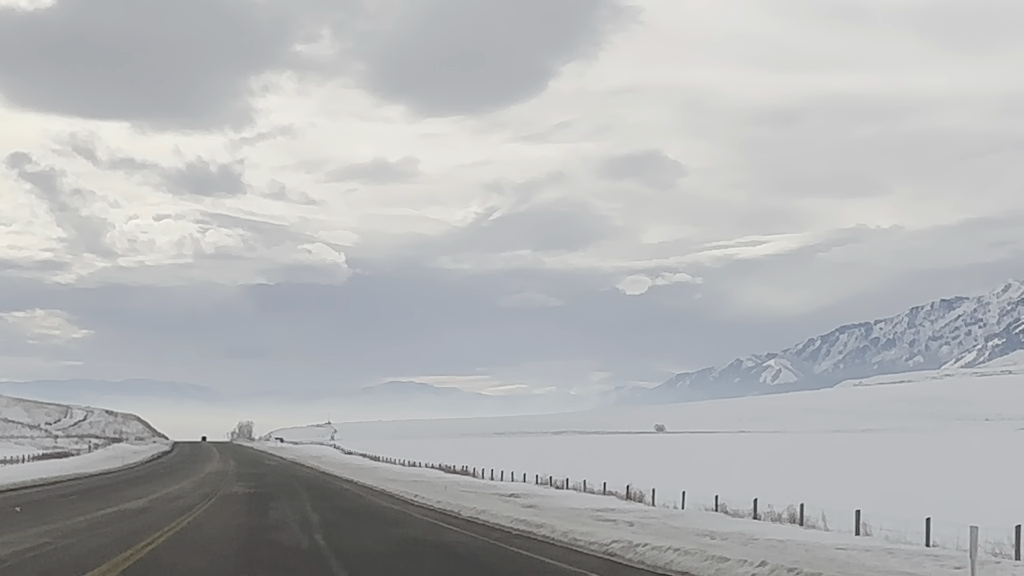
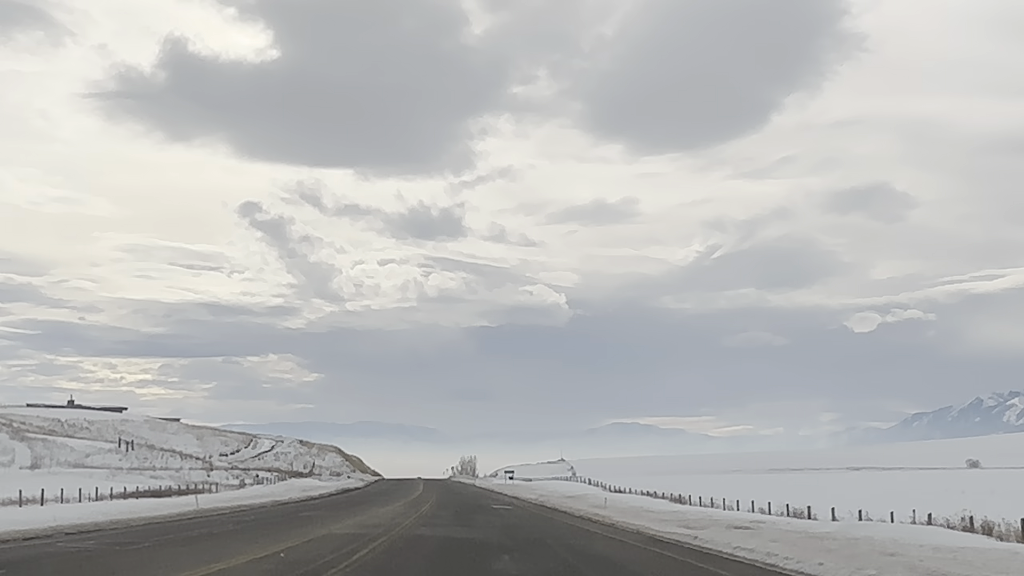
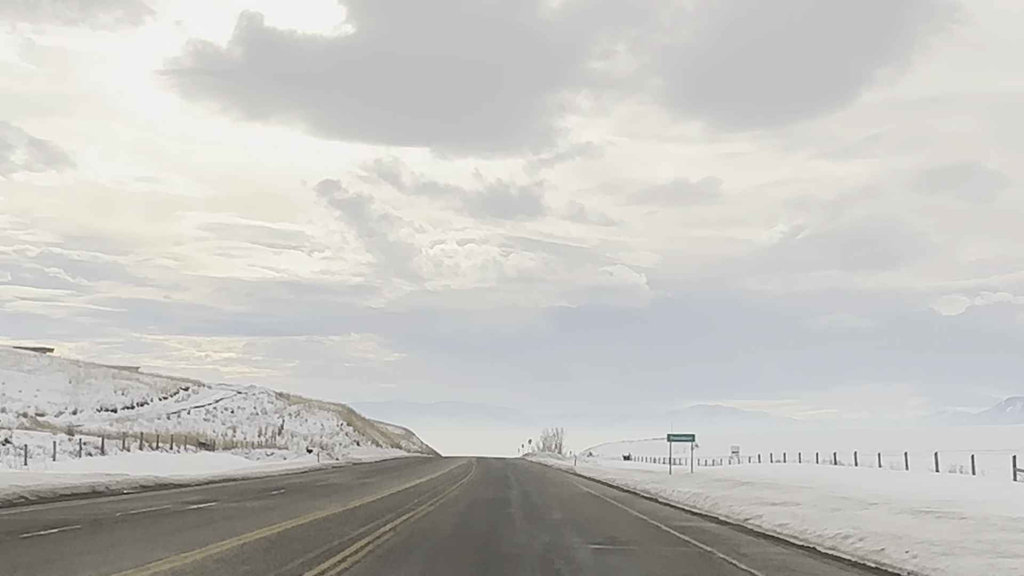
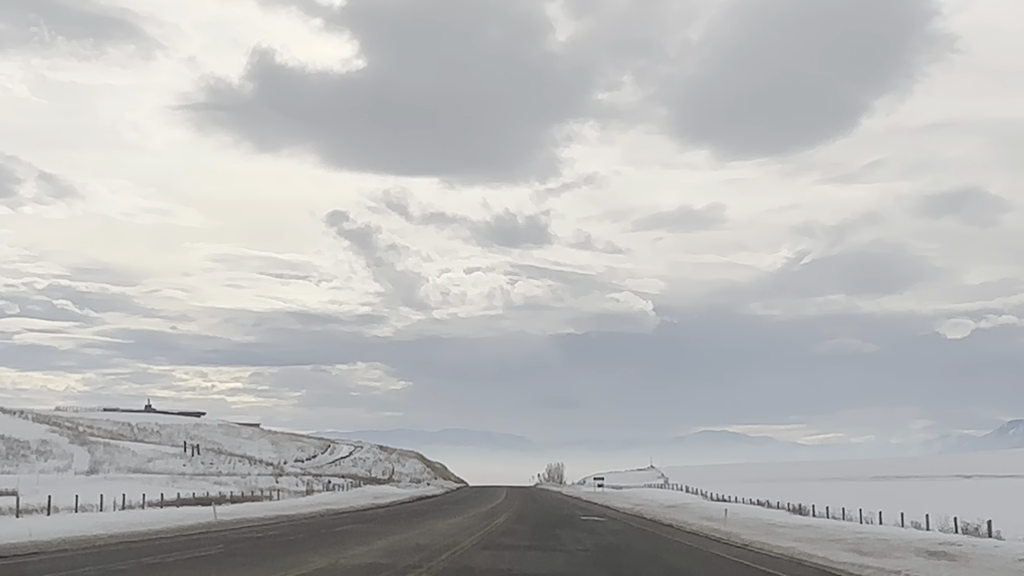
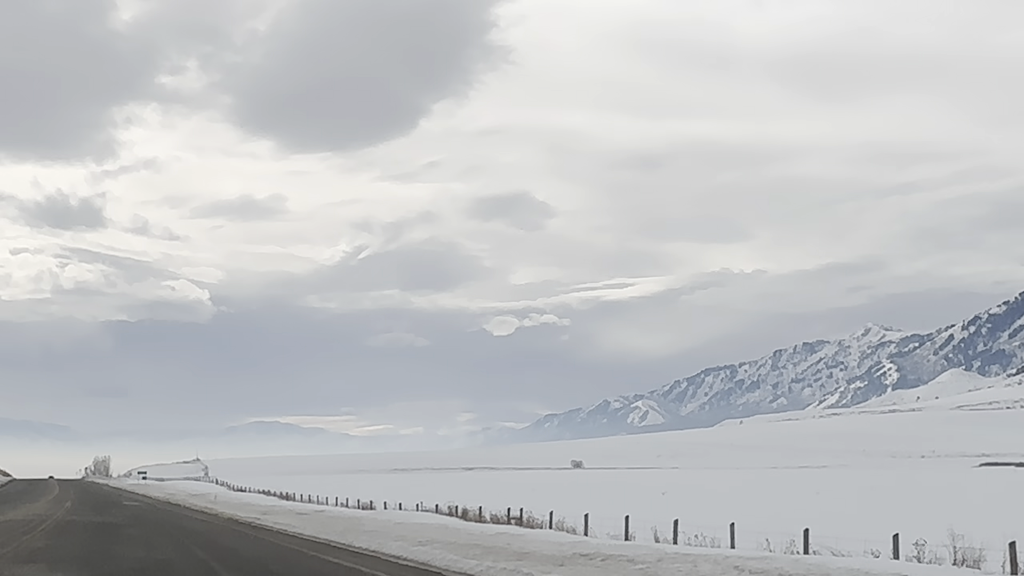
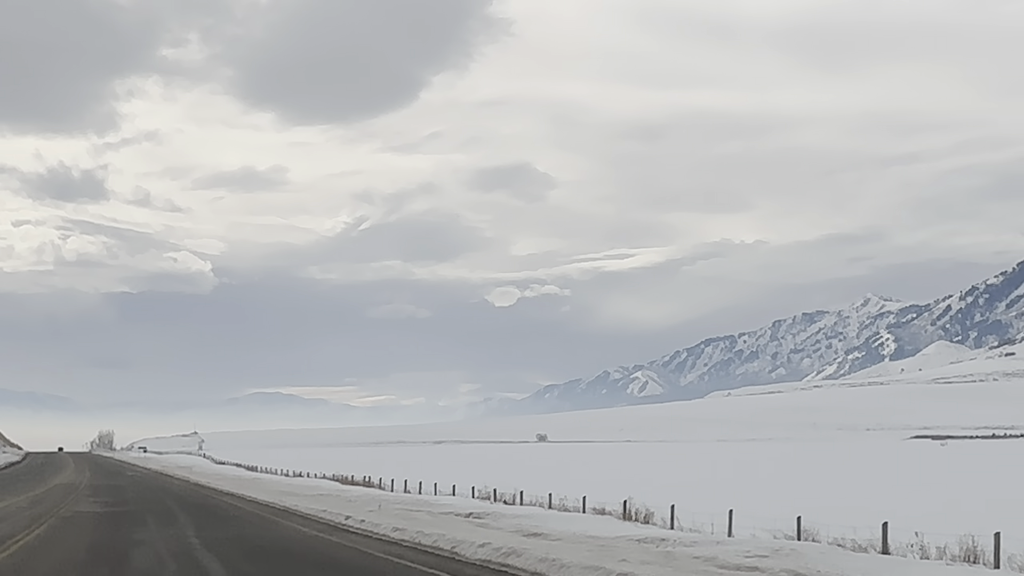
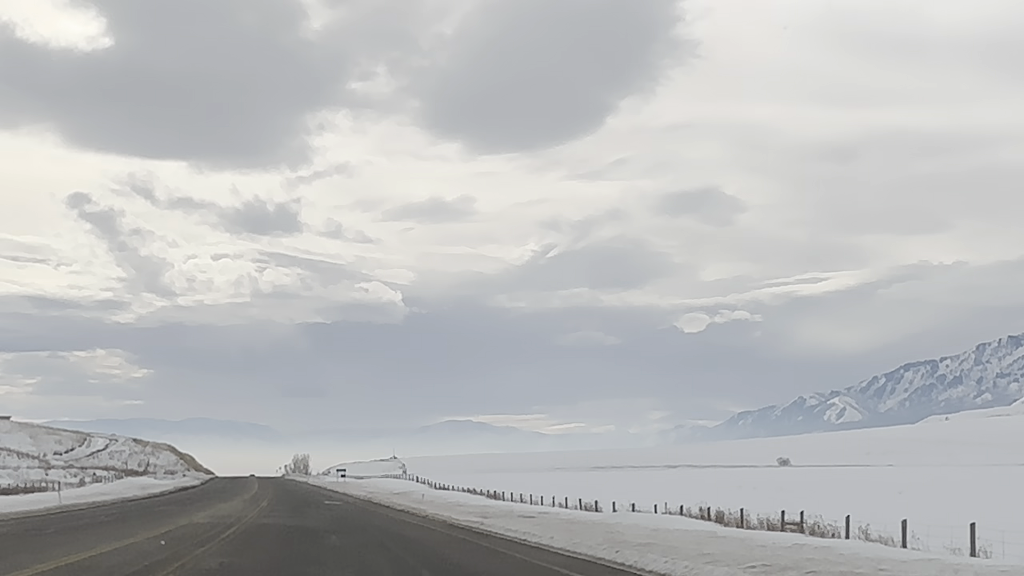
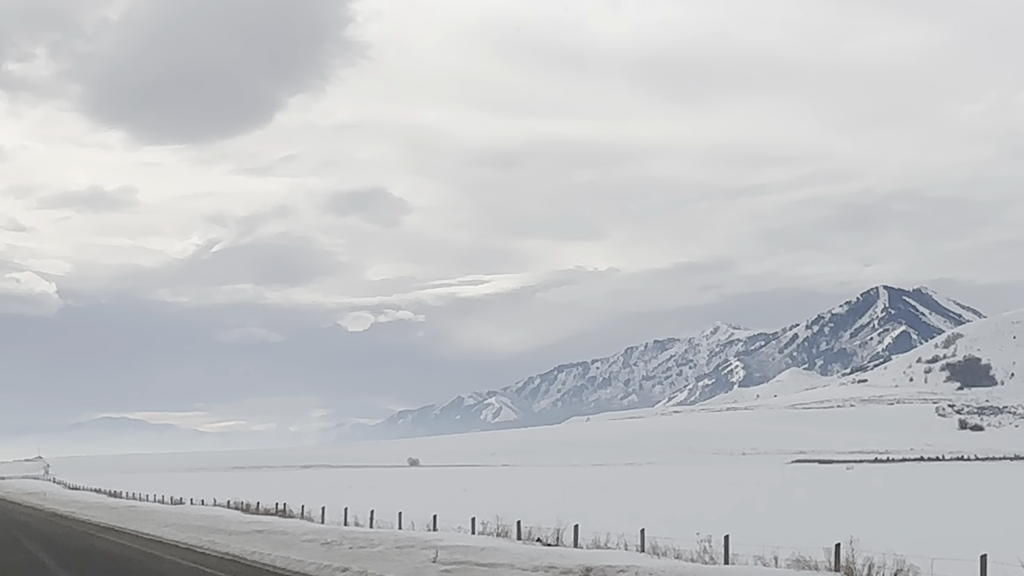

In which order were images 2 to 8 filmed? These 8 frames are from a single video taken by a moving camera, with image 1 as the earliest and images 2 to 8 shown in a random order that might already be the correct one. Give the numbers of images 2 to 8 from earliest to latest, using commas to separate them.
6, 8, 5, 7, 2, 4, 3
